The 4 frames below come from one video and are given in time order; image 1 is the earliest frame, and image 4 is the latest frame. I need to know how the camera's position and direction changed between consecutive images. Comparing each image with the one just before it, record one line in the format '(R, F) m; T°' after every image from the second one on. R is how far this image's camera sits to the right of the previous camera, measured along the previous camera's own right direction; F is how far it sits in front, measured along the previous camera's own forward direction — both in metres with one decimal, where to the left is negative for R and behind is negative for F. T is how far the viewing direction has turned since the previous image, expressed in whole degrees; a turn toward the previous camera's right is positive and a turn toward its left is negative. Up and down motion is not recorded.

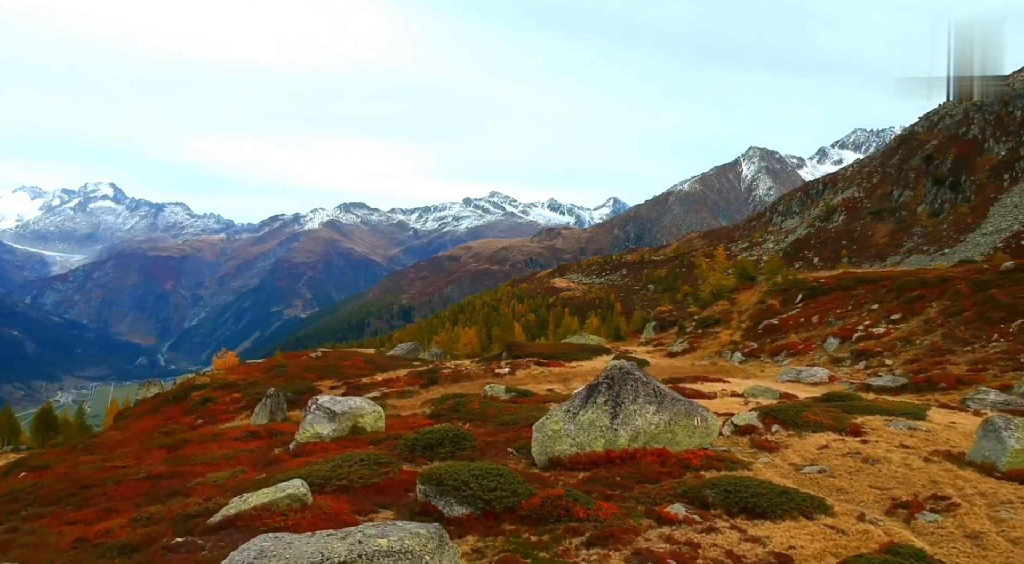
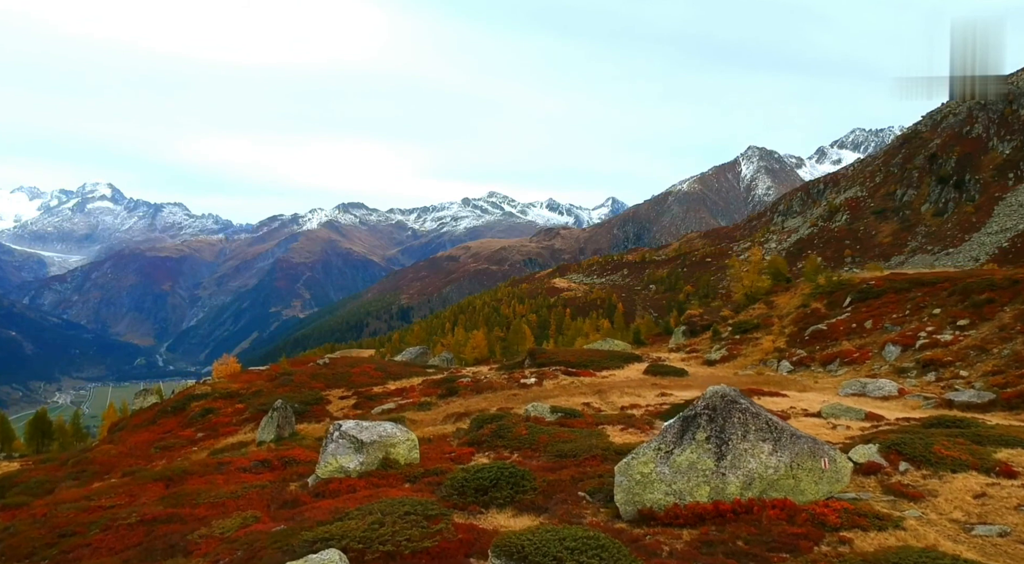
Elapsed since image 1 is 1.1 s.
(-2.0, +4.4) m; 0°
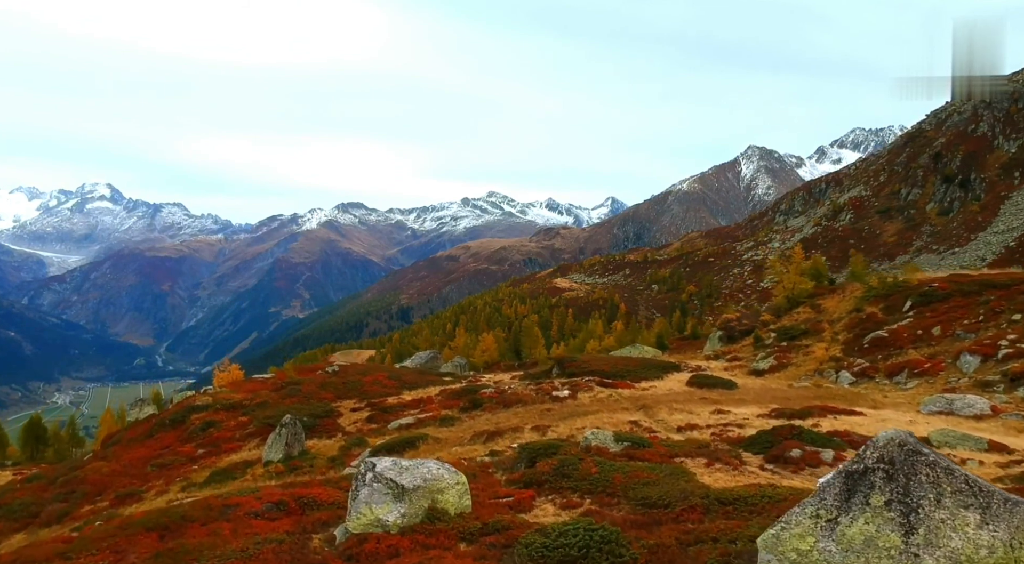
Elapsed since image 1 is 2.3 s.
(-2.1, +4.7) m; 0°
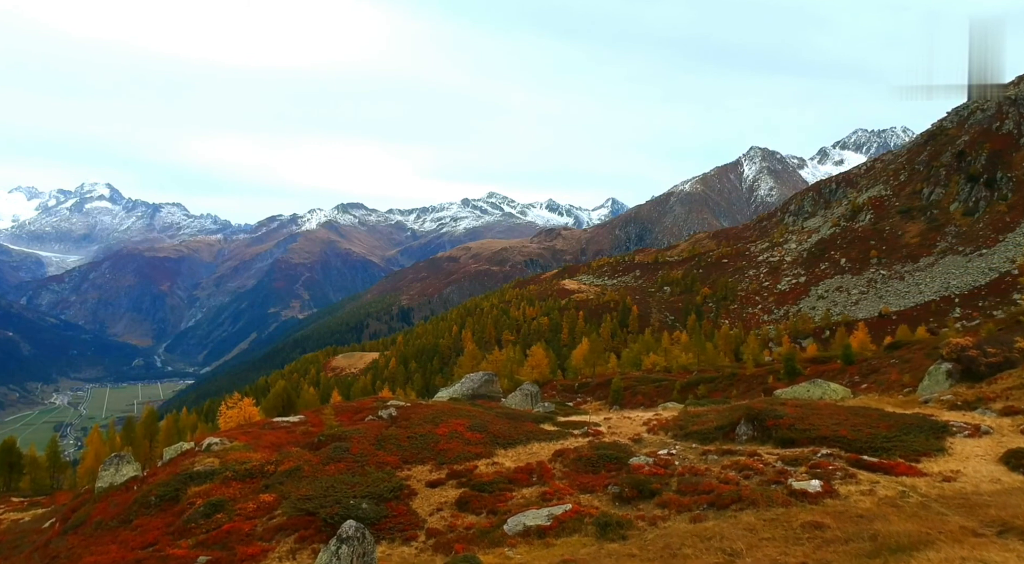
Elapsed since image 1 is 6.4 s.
(-8.4, +19.2) m; 0°
